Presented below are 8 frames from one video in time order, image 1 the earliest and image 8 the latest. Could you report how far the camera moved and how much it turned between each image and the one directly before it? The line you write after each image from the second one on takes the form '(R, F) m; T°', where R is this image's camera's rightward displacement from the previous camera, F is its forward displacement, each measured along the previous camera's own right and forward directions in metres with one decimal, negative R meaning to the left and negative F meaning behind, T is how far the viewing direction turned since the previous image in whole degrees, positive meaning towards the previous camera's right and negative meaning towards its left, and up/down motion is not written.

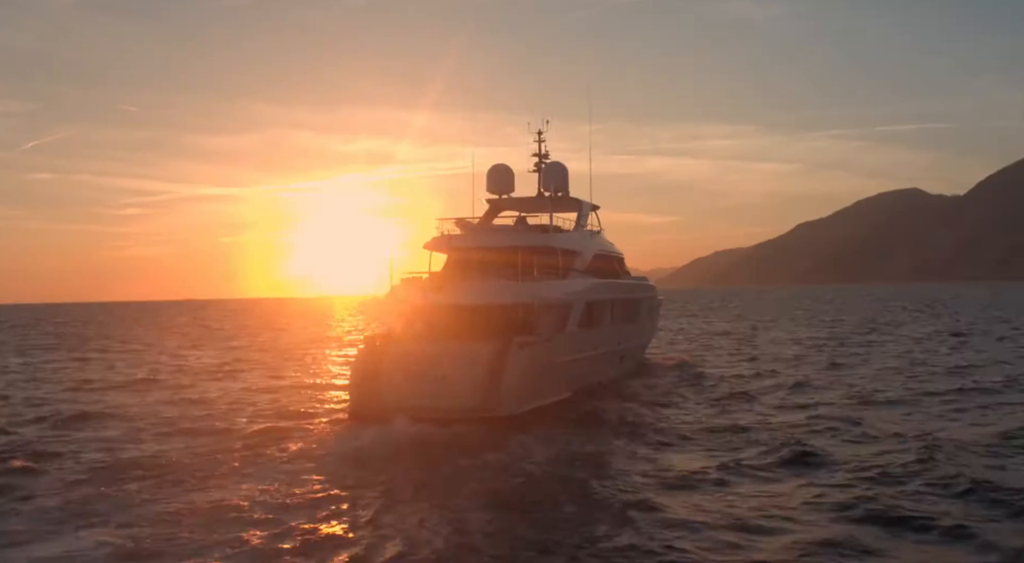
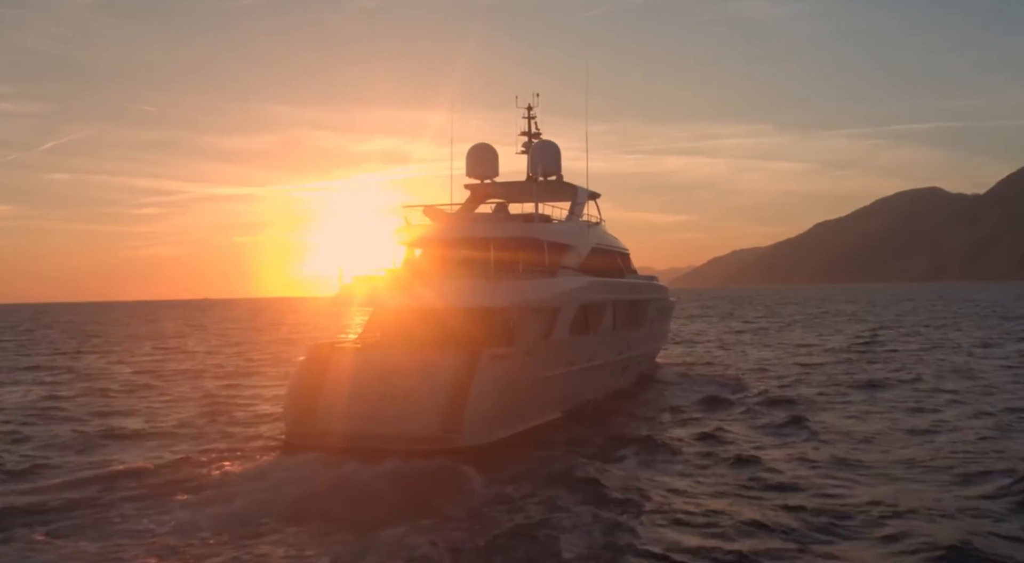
(+0.6, +3.0) m; -1°
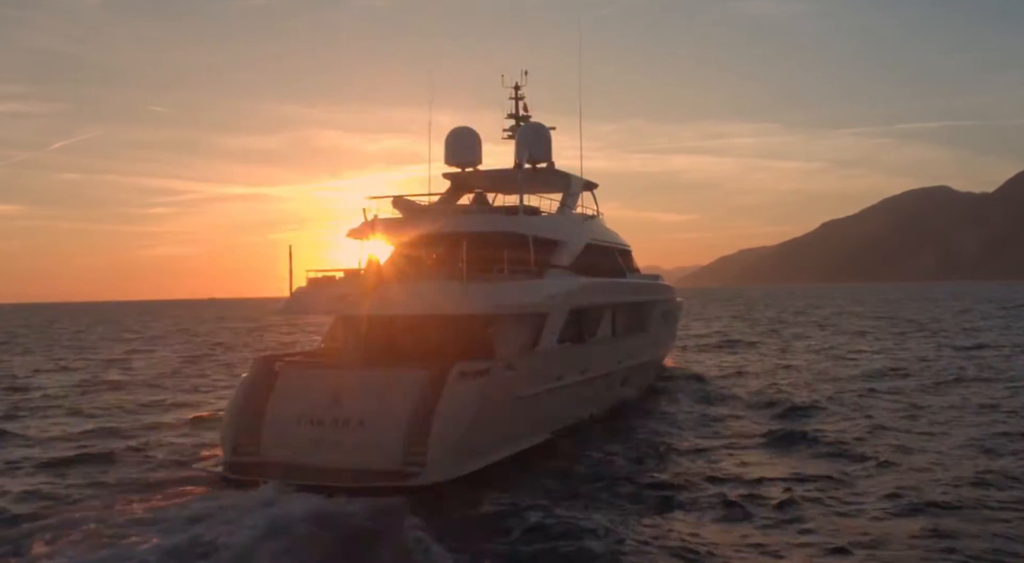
(+0.4, +2.1) m; 0°
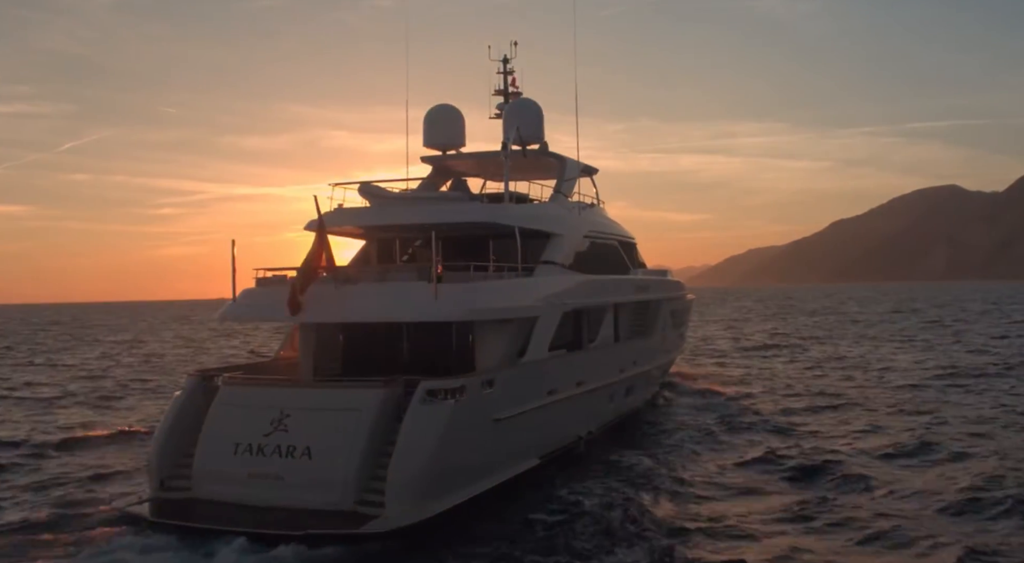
(+0.3, +2.0) m; -1°
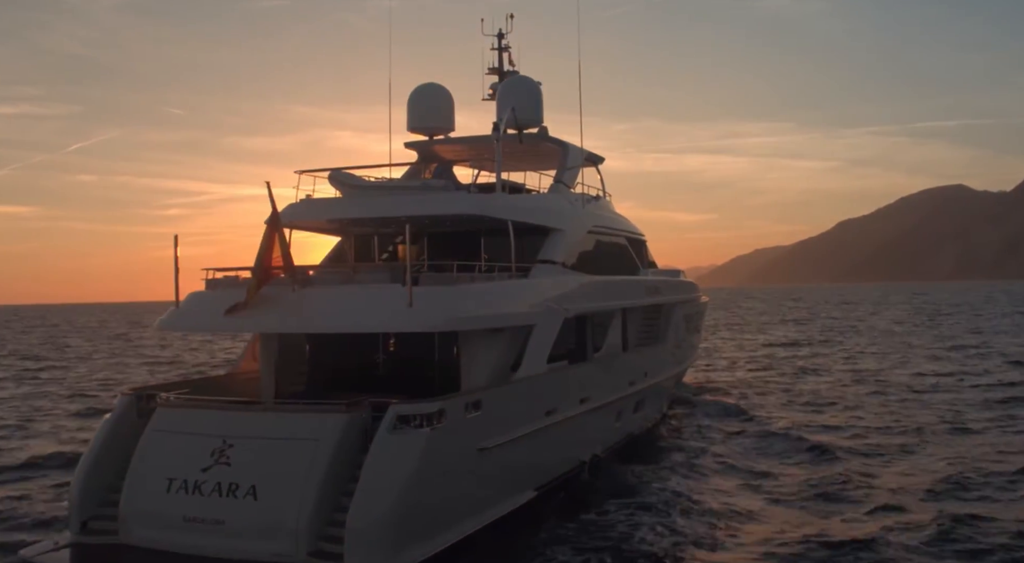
(+0.1, +1.7) m; 0°
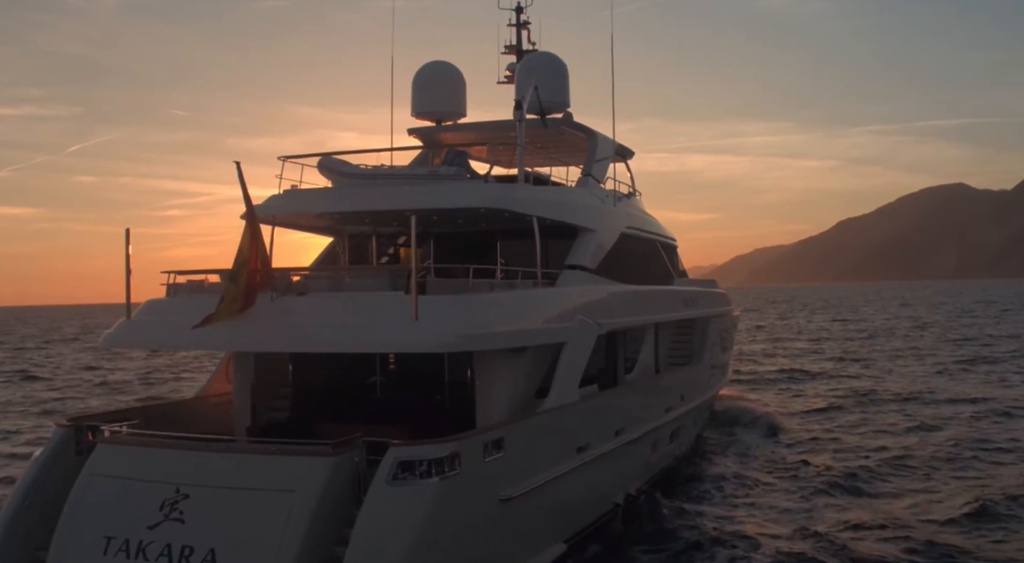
(-0.2, +1.7) m; 0°
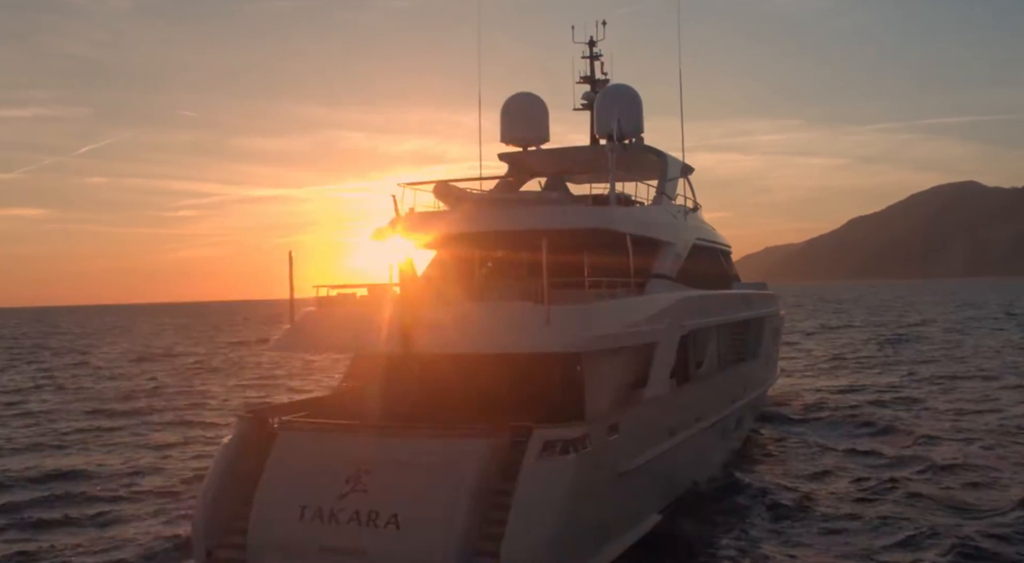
(-0.9, -1.4) m; 0°
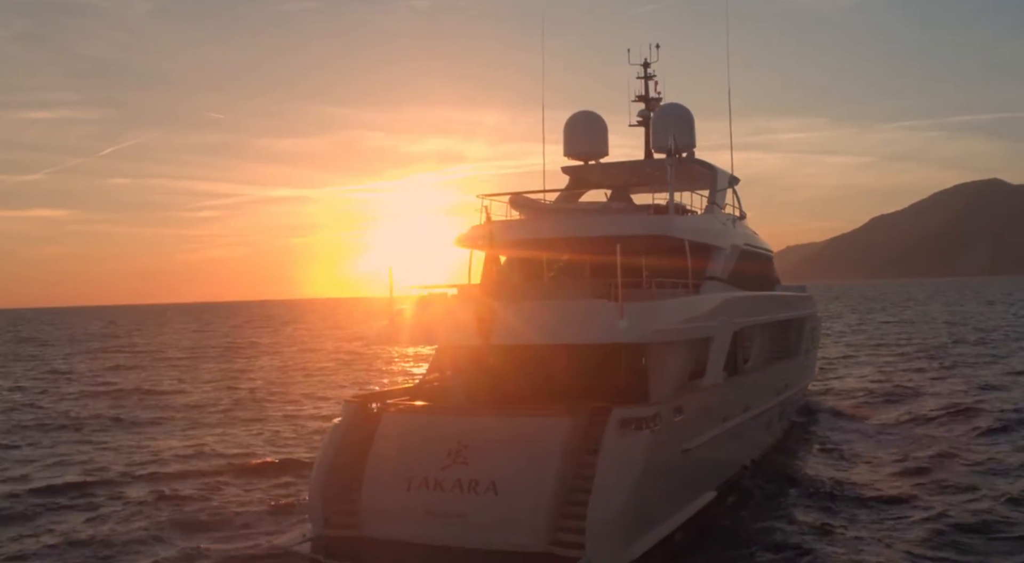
(-0.6, -1.2) m; -1°
